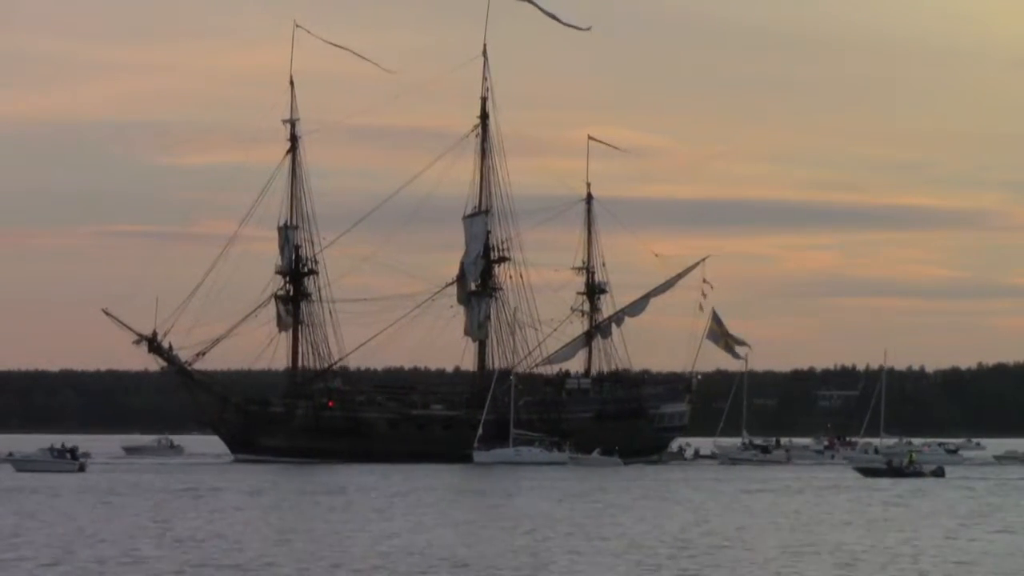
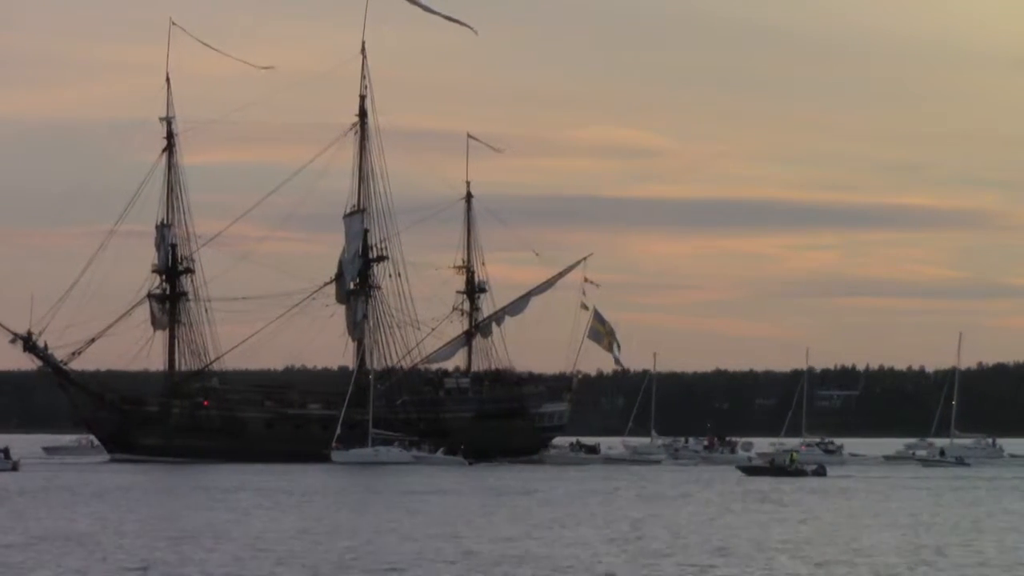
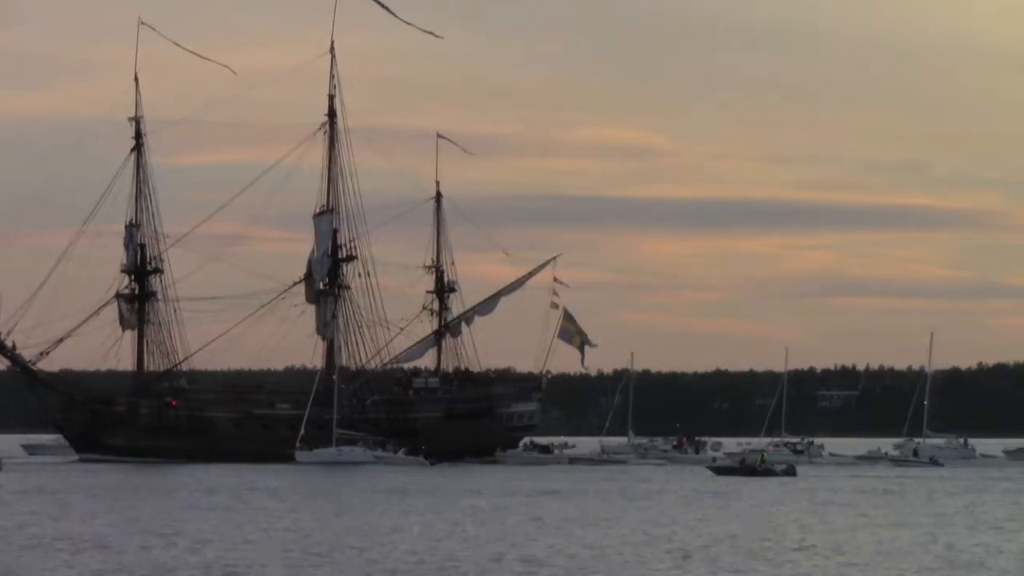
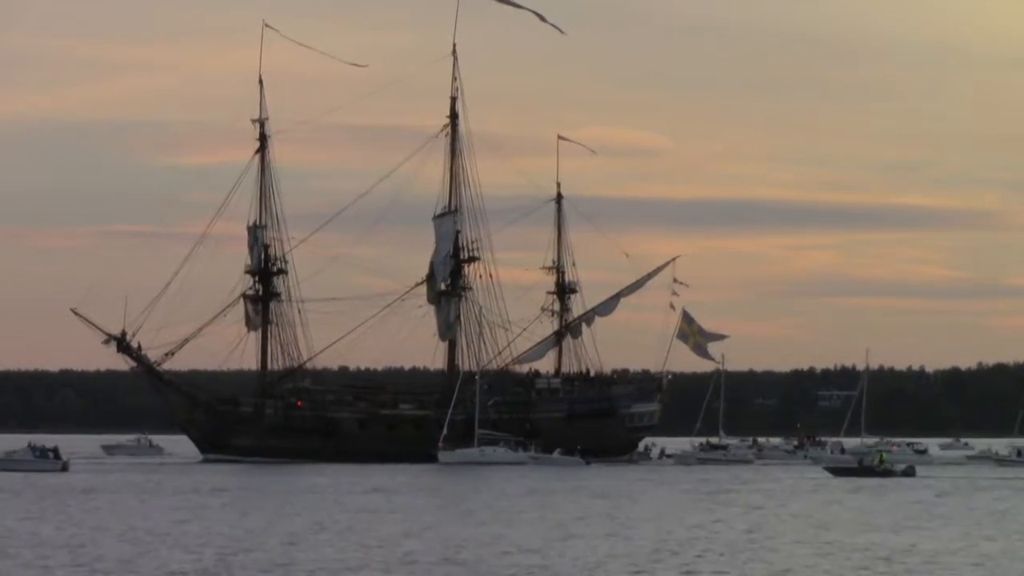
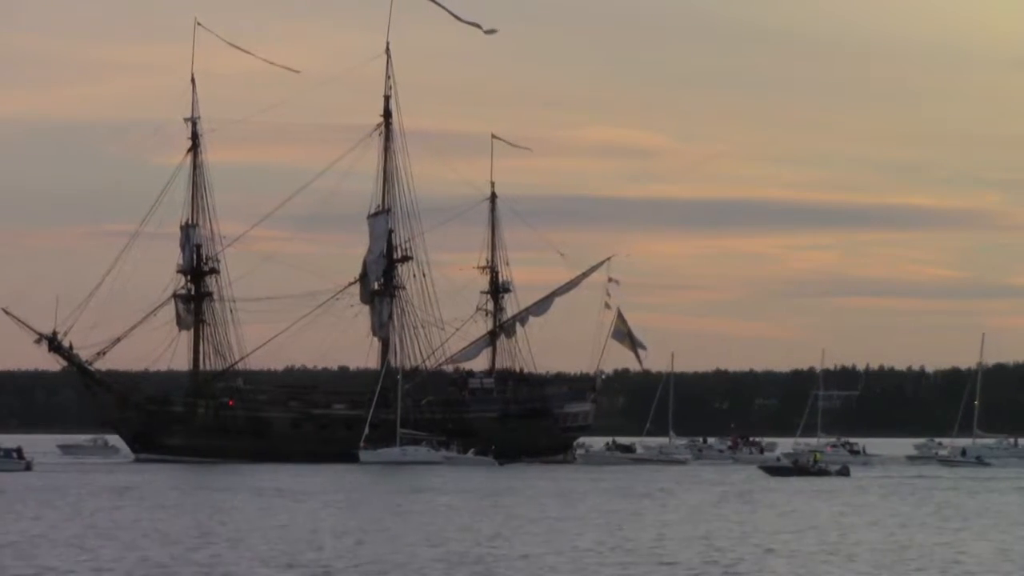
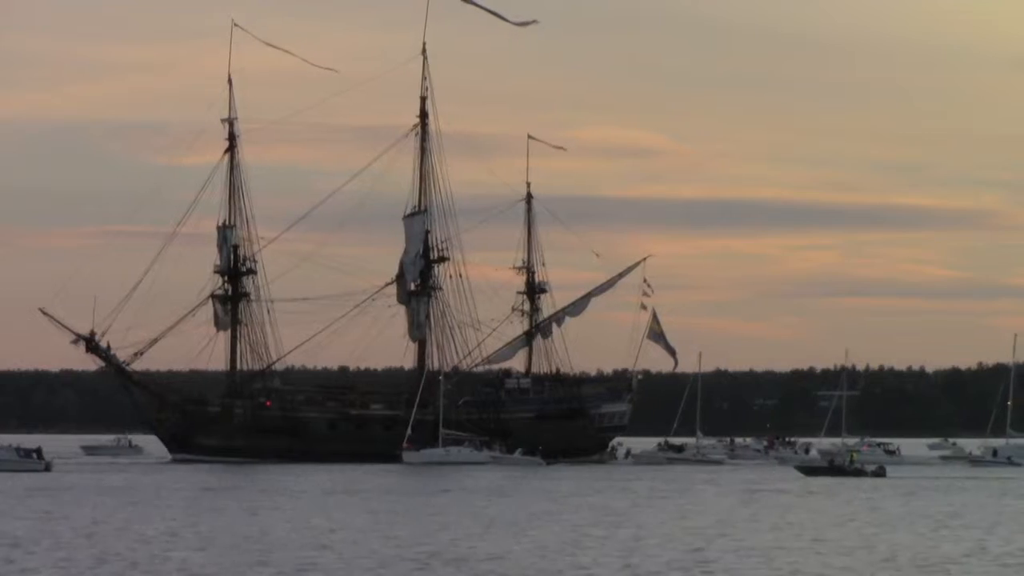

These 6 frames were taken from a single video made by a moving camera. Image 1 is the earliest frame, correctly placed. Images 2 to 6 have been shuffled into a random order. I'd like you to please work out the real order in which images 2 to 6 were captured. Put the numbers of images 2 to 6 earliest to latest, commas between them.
4, 6, 5, 2, 3
